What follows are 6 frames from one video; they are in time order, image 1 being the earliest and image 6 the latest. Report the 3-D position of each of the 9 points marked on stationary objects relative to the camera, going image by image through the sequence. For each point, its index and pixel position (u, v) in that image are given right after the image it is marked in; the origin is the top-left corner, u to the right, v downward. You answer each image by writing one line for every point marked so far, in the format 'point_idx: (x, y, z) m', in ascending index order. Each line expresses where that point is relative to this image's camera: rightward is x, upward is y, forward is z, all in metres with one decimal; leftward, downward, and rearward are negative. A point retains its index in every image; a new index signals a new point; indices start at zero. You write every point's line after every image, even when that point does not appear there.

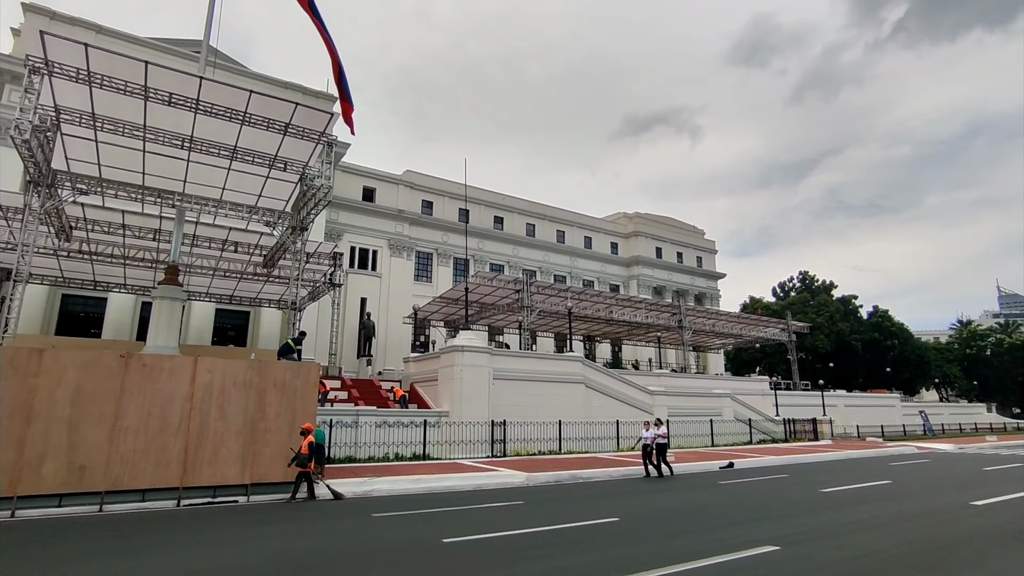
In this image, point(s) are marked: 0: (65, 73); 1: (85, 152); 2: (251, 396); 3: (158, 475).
0: (-12.5, +6.0, +16.0) m
1: (-14.5, +4.6, +19.5) m
2: (-5.9, -2.4, +13.0) m
3: (-7.3, -3.8, +11.7) m
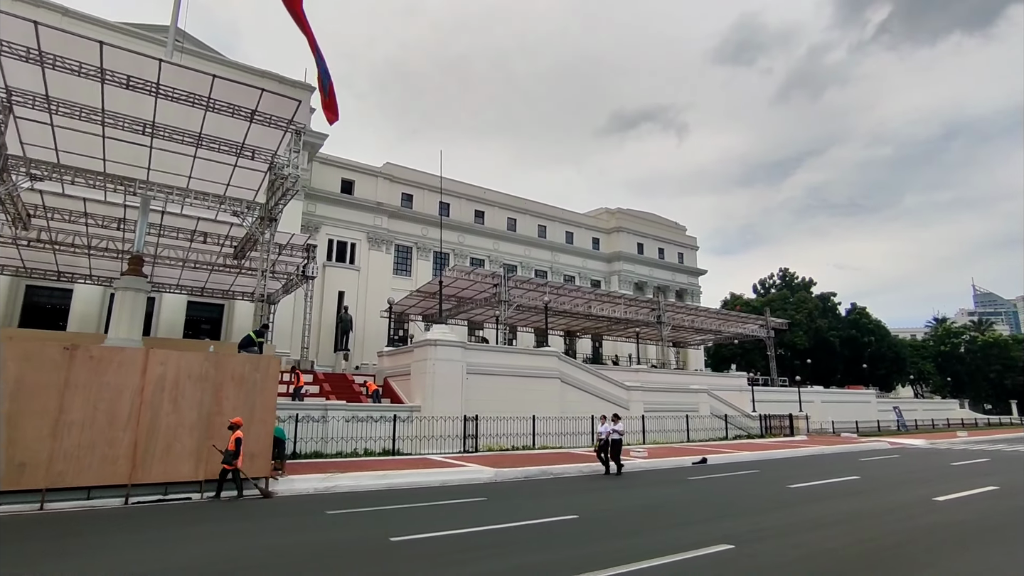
0: (-13.3, +6.3, +15.3) m
1: (-15.4, +5.0, +18.8) m
2: (-6.7, -2.2, +12.5) m
3: (-8.0, -3.6, +11.3) m
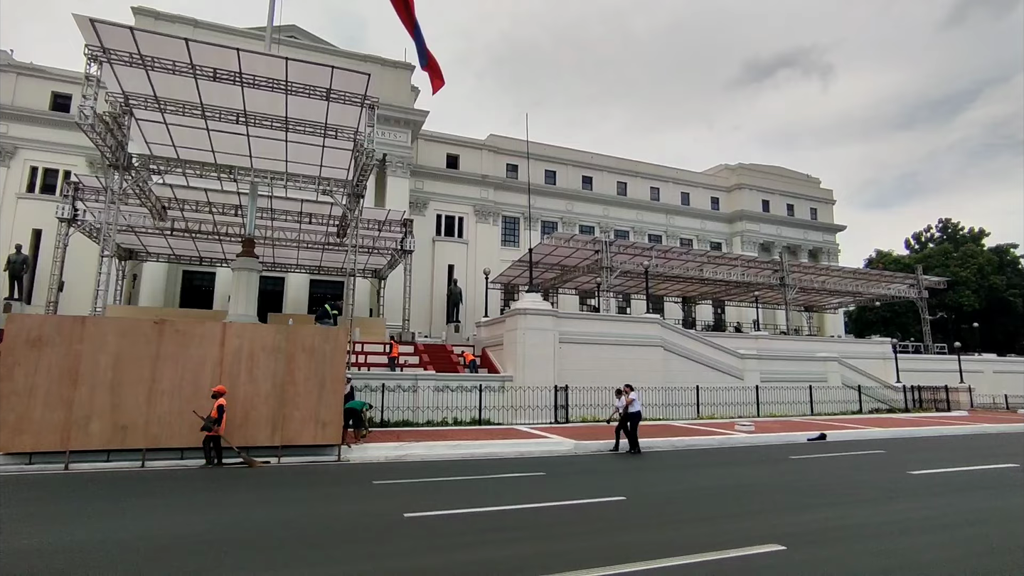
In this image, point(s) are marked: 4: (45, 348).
0: (-11.5, +6.8, +16.9) m
1: (-12.8, +5.6, +20.8) m
2: (-5.3, -1.6, +13.1) m
3: (-6.8, -3.2, +12.3) m
4: (-9.5, -1.2, +11.6) m
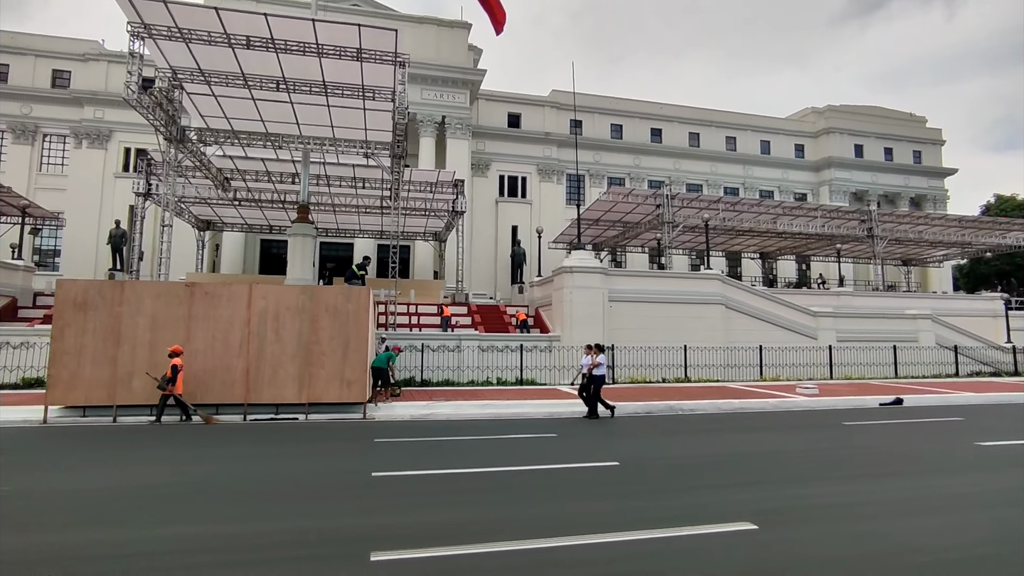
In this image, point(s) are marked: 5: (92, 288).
0: (-10.7, +7.8, +17.4) m
1: (-11.4, +6.8, +21.6) m
2: (-4.9, -0.8, +13.4) m
3: (-6.4, -2.3, +12.9) m
4: (-9.2, -0.5, +12.4) m
5: (-9.2, 0.0, +12.5) m
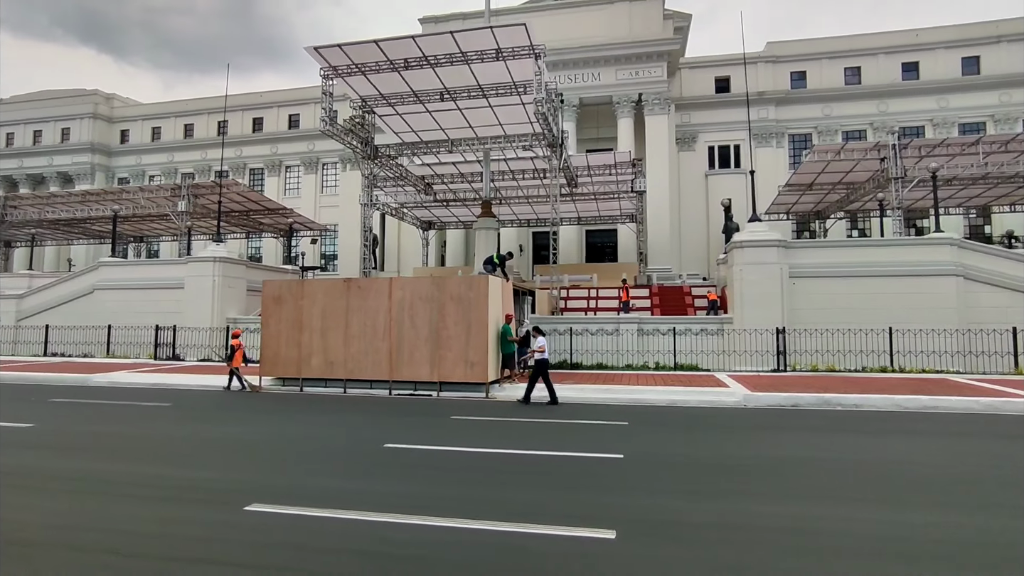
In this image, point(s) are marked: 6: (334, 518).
0: (-6.1, +8.0, +21.0) m
1: (-4.9, +7.1, +25.0) m
2: (-2.1, -0.5, +15.0) m
3: (-3.7, -2.2, +15.2) m
4: (-6.4, -0.4, +16.0) m
5: (-6.4, 0.0, +16.0) m
6: (-2.1, -2.7, +6.6) m
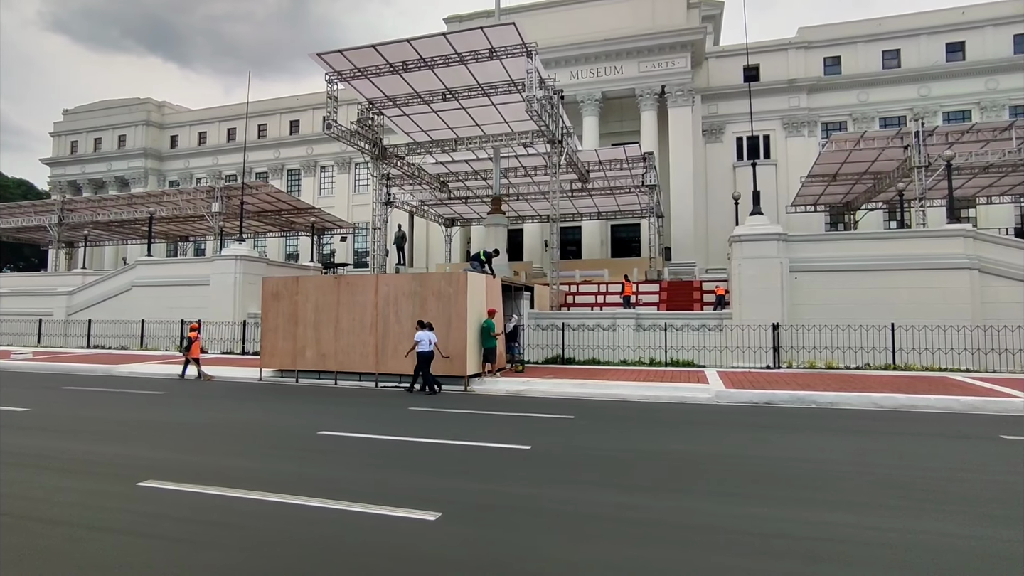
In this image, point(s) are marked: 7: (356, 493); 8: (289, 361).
0: (-6.1, +8.1, +21.7) m
1: (-4.6, +7.3, +25.7) m
2: (-2.6, -0.4, +15.6) m
3: (-4.2, -2.1, +15.9) m
4: (-6.9, -0.3, +16.8) m
5: (-6.8, +0.1, +16.9) m
6: (-3.3, -2.6, +7.2) m
7: (-2.0, -2.6, +7.3) m
8: (-6.5, -2.2, +16.7) m
